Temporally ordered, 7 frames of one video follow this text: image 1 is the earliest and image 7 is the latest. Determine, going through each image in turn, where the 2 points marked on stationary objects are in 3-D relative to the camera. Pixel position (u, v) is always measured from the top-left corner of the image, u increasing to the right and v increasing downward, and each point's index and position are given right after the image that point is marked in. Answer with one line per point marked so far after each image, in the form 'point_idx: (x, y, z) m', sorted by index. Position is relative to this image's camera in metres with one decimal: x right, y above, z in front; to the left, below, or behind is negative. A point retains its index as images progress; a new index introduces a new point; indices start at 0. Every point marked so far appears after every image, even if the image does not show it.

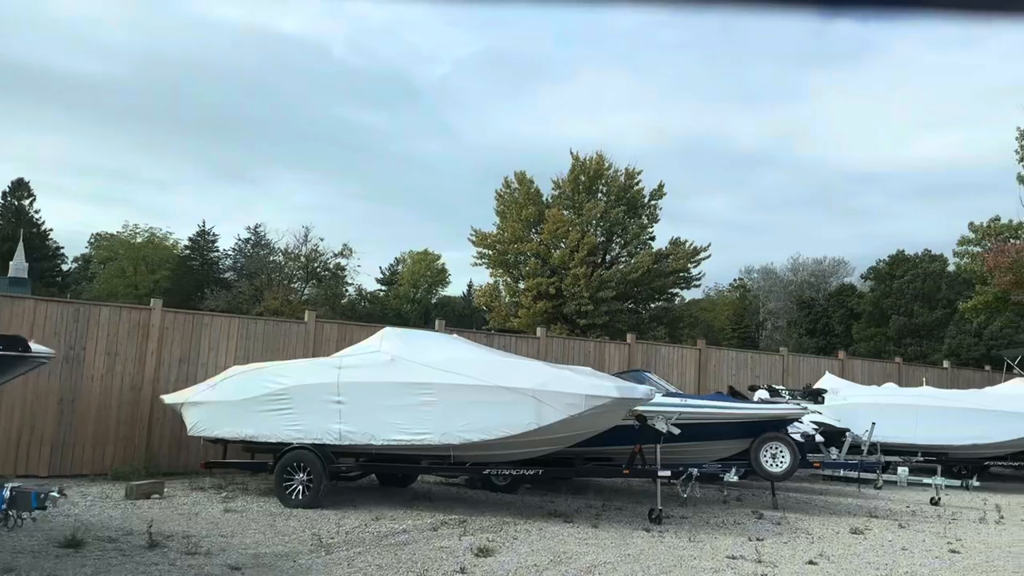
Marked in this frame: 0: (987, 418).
0: (+7.1, -2.0, +12.6) m
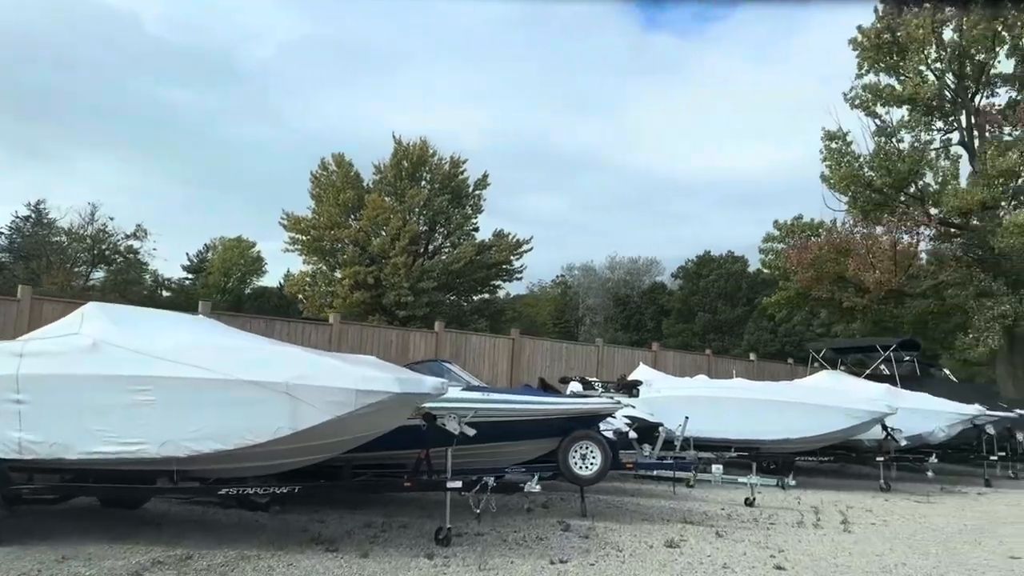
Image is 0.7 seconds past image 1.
0: (+4.1, -1.8, +12.2) m
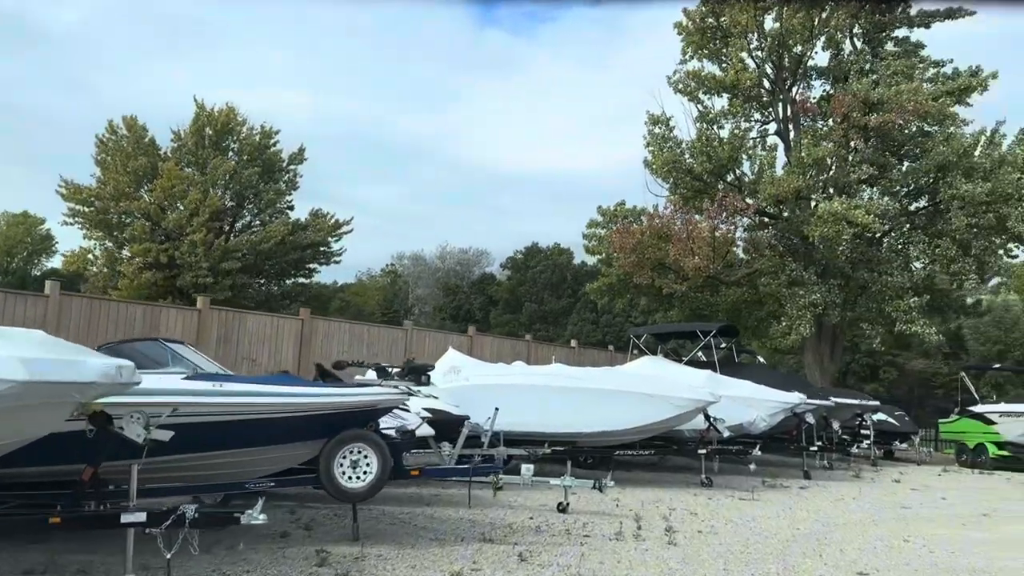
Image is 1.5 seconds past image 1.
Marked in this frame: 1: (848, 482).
0: (+1.3, -1.5, +10.9) m
1: (+5.4, -3.1, +13.3) m
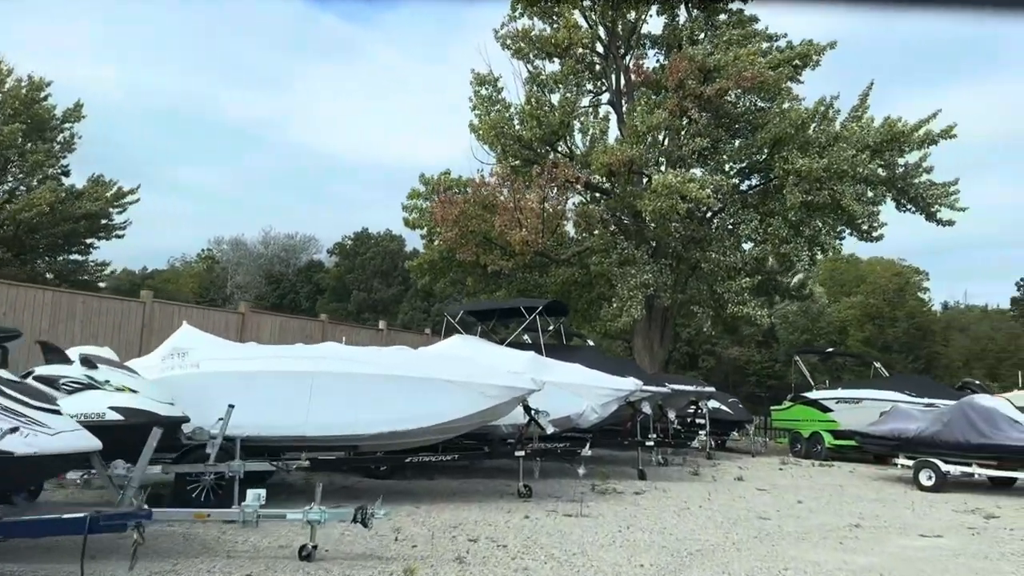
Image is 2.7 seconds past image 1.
0: (-1.1, -1.0, +8.2) m
1: (+2.4, -2.6, +11.4) m
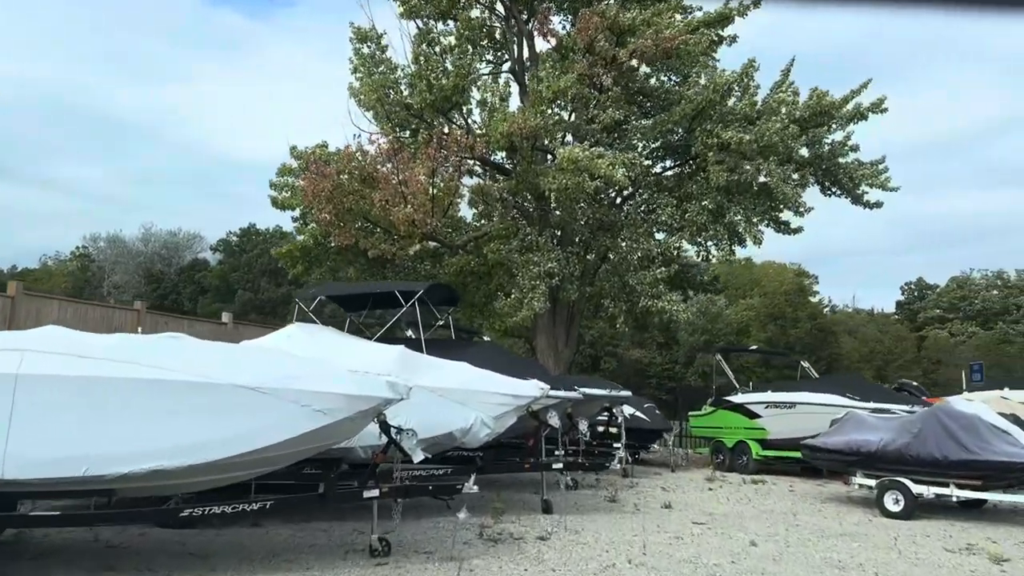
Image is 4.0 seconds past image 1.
0: (-2.1, -0.7, +5.3) m
1: (+1.0, -2.4, +8.8) m
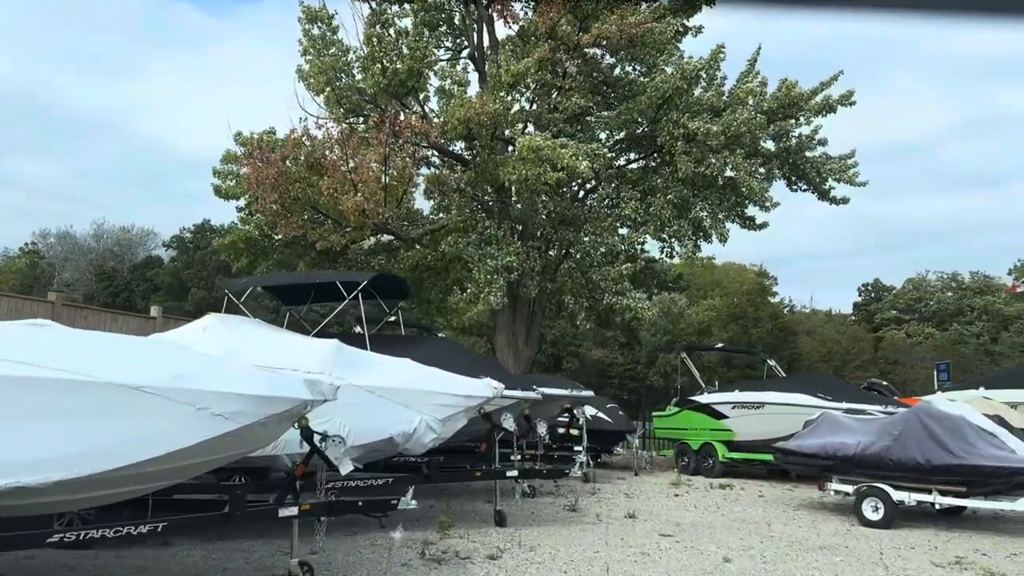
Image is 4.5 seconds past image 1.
0: (-2.4, -0.6, +4.4) m
1: (+0.5, -2.3, +8.1) m
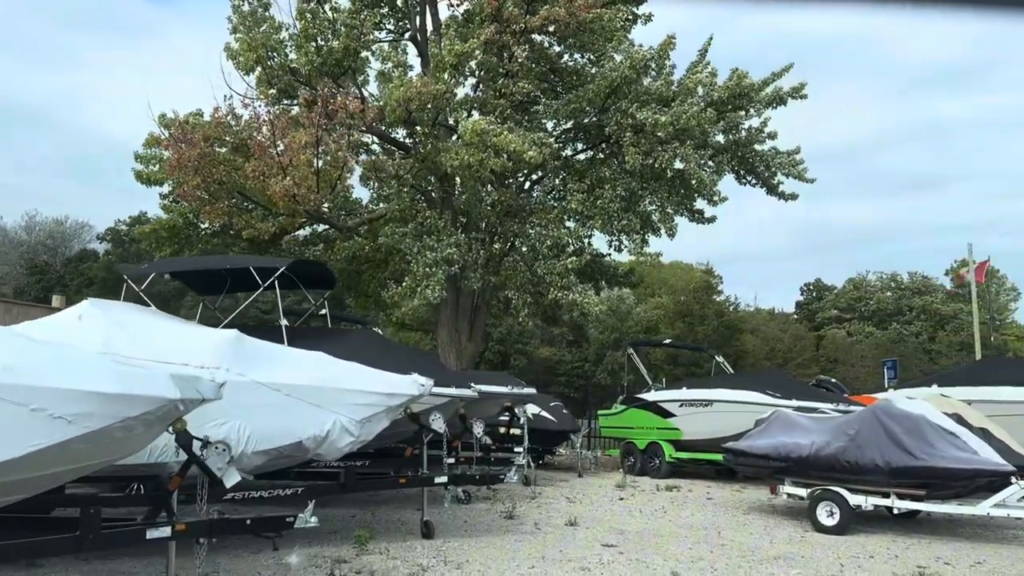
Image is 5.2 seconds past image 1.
0: (-2.8, -0.5, +3.5) m
1: (-0.1, -2.2, +7.4) m
